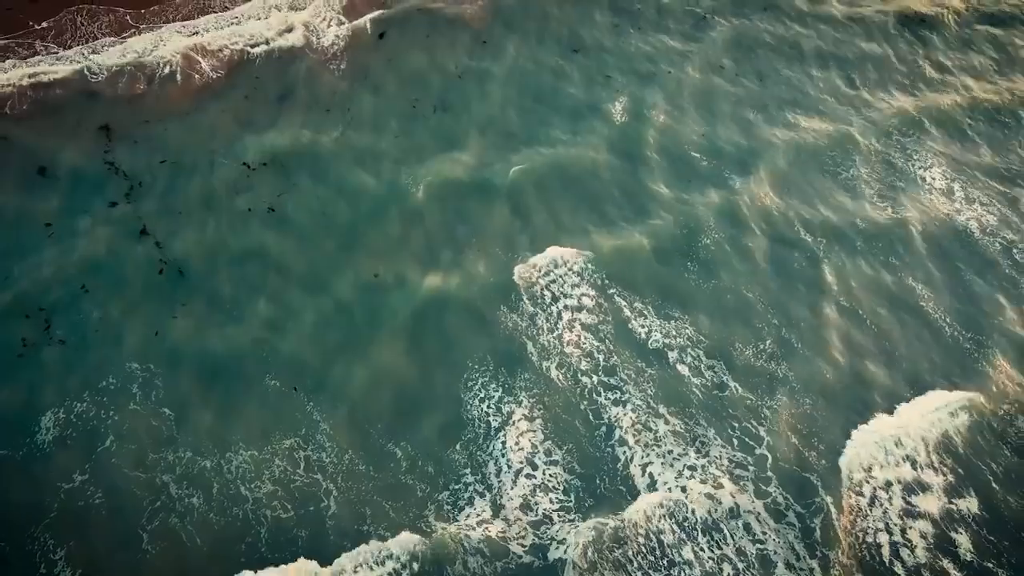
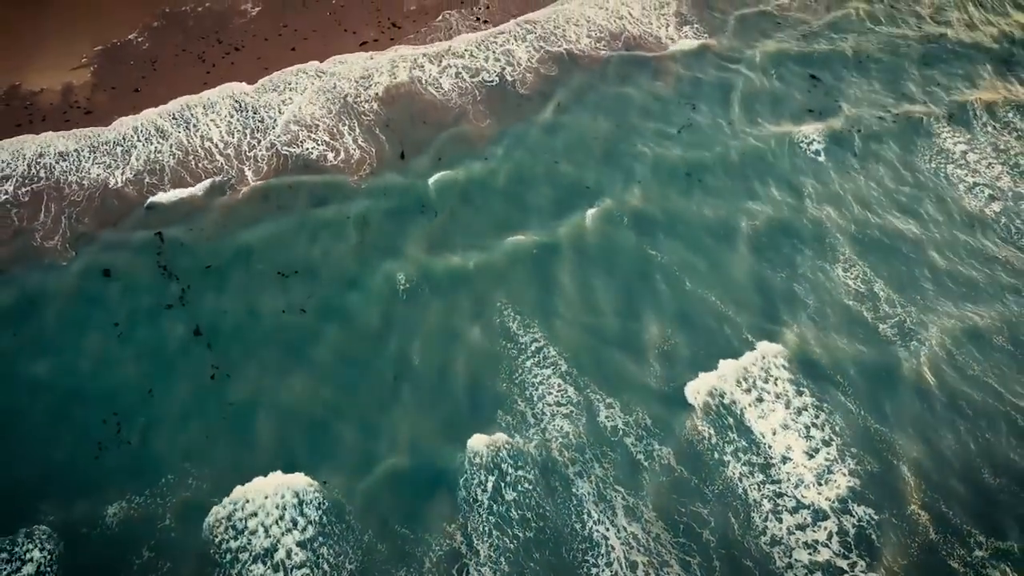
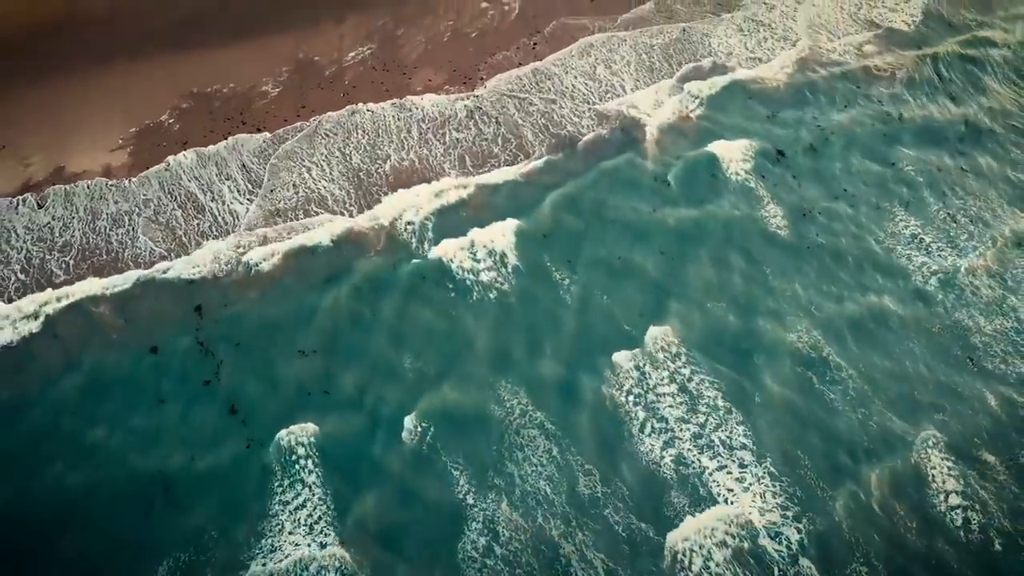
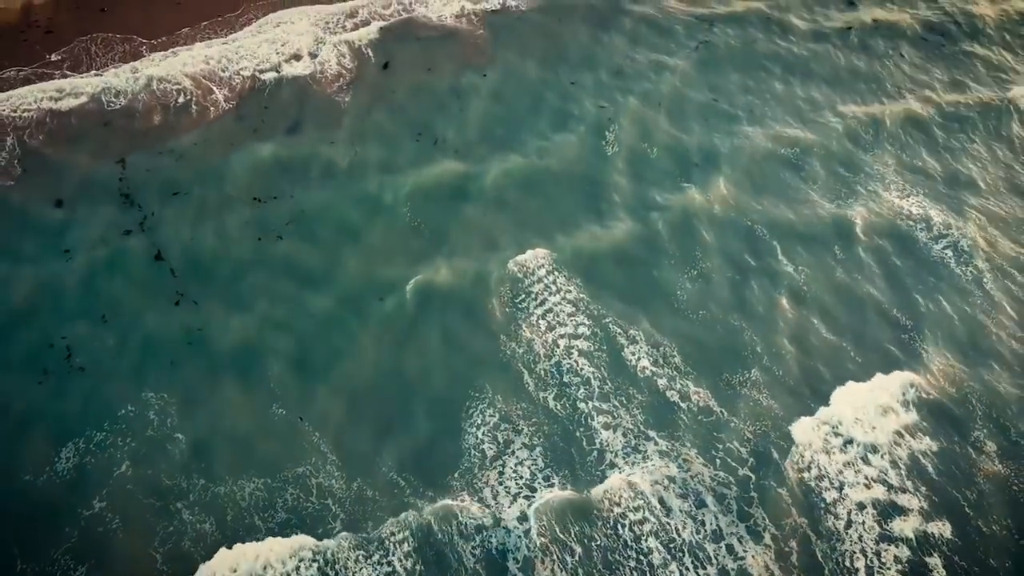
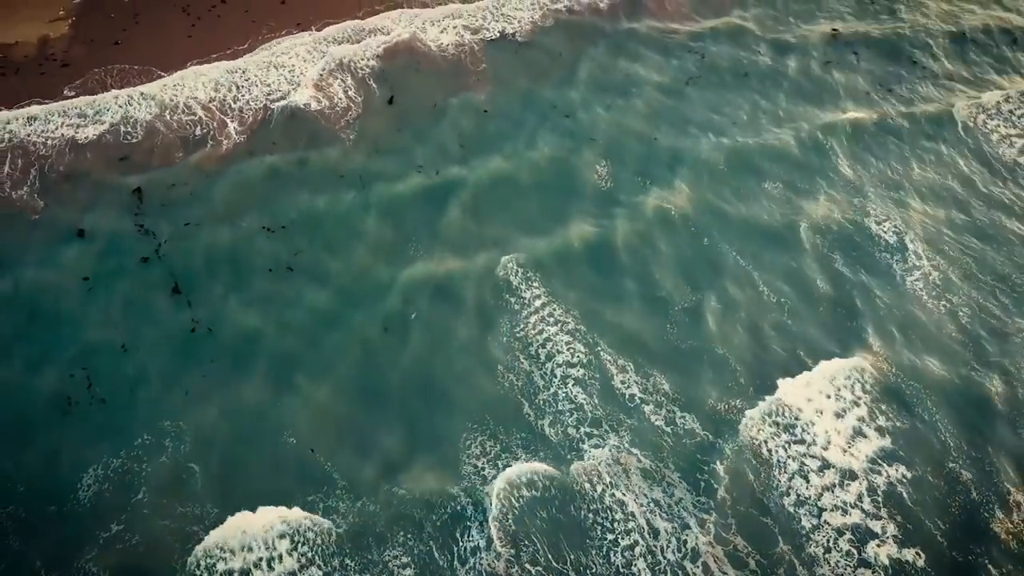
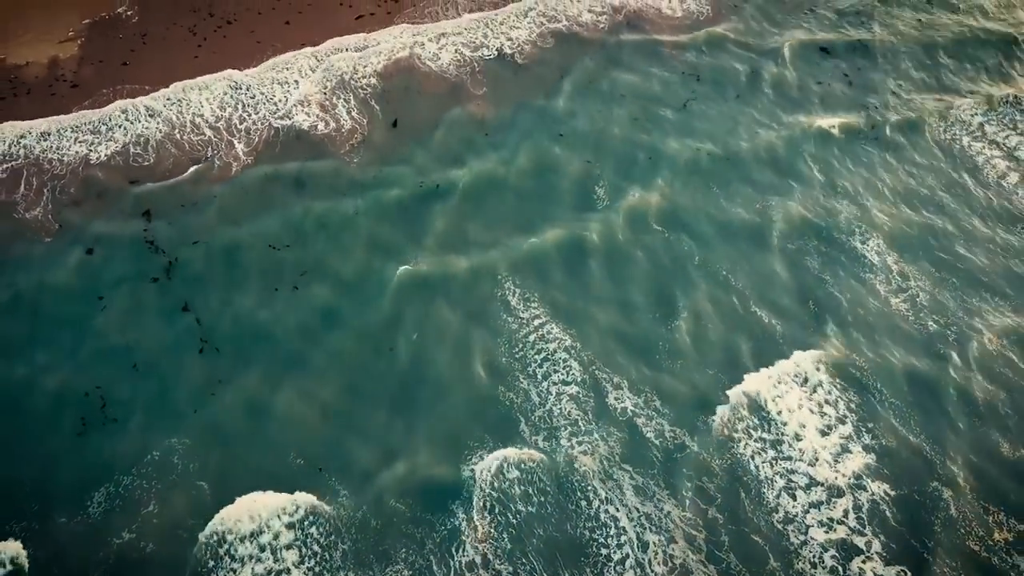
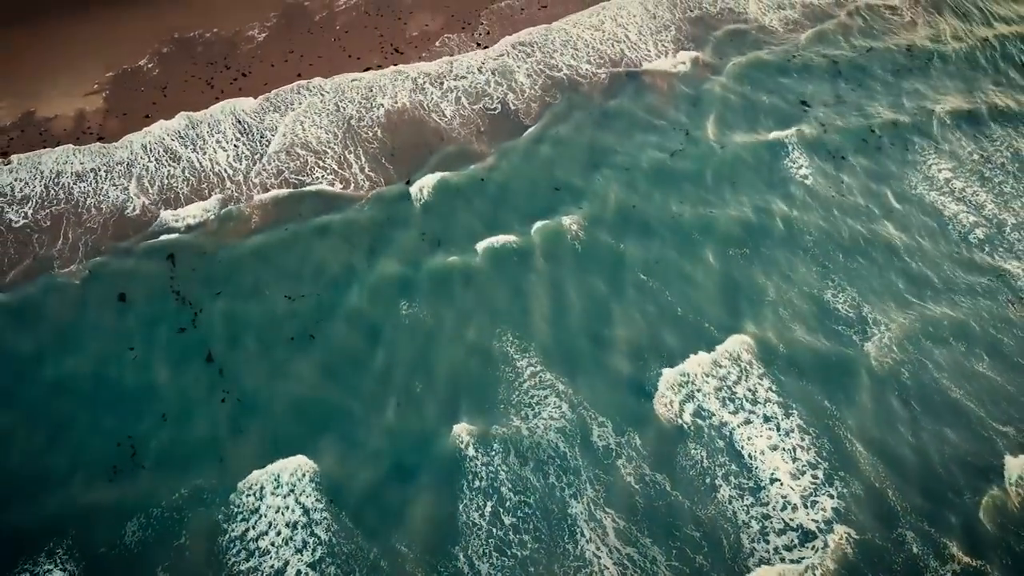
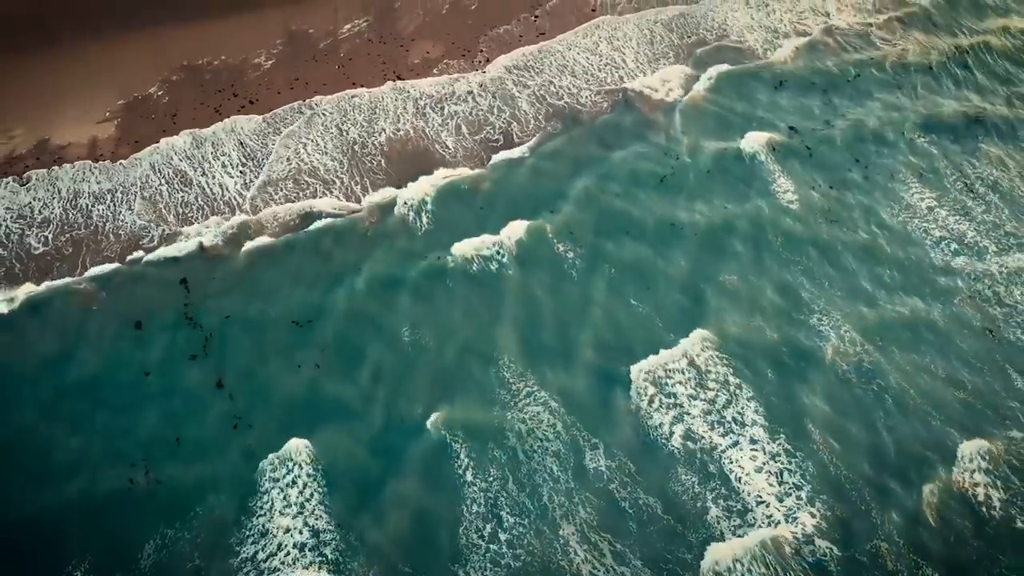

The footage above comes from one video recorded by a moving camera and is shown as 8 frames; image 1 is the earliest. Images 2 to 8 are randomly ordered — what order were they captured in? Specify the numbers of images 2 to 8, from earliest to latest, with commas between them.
4, 5, 6, 2, 7, 8, 3
